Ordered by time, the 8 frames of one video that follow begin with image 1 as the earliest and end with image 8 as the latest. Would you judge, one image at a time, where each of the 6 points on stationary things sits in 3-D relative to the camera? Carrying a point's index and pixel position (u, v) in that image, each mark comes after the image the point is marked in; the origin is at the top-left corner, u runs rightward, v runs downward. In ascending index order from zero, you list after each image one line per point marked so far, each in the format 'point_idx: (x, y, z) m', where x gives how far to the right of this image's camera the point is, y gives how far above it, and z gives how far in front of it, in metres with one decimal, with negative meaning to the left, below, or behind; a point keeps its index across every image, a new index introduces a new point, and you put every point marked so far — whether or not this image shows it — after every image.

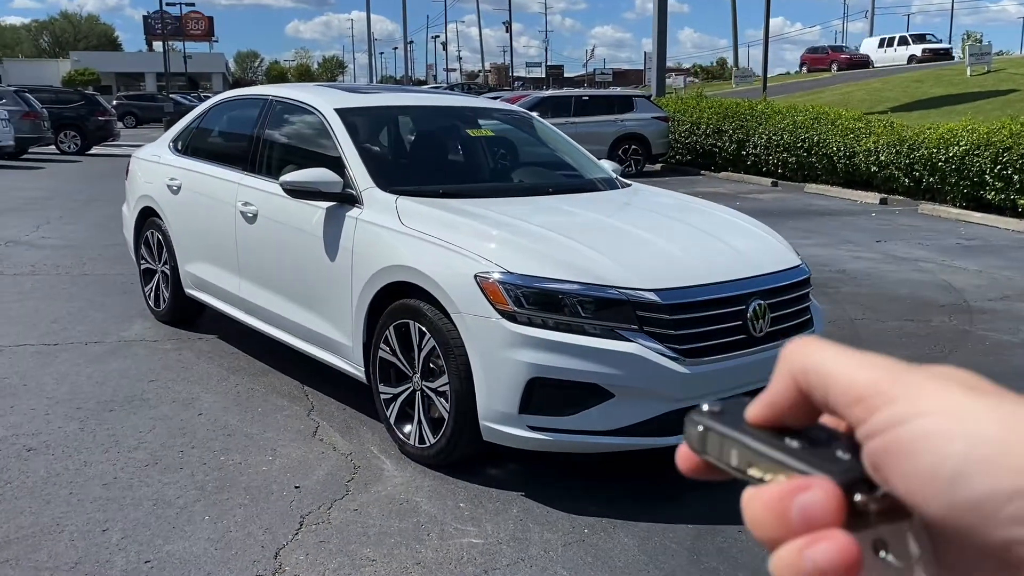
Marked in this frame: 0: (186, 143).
0: (-2.3, +1.0, +6.3) m
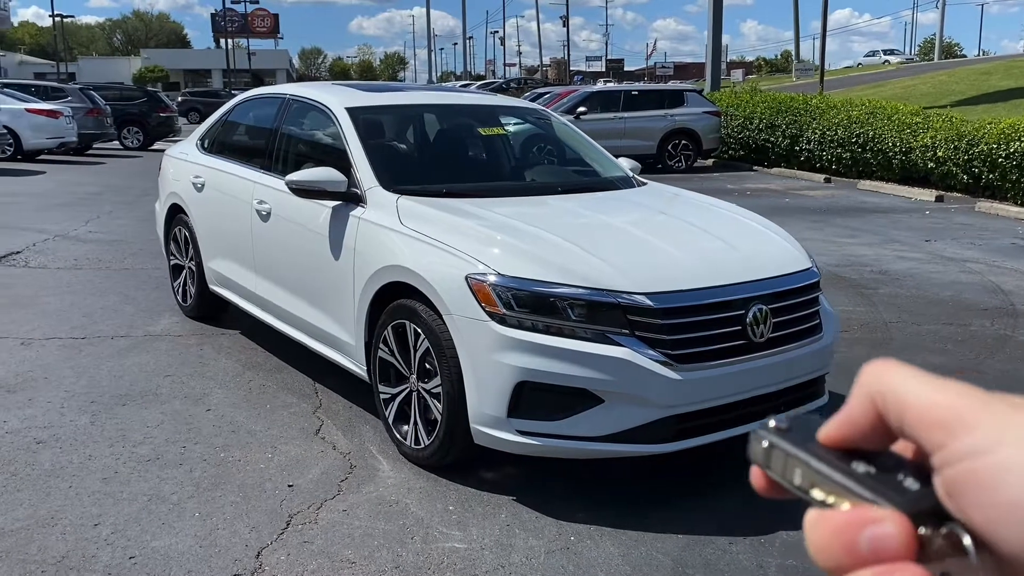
0: (-2.2, +1.0, +6.4) m
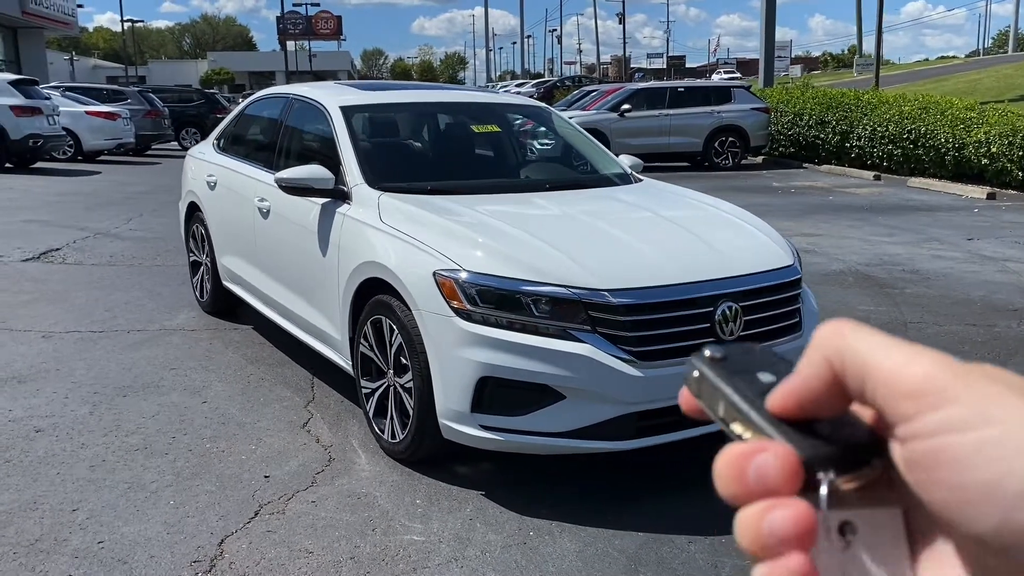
0: (-2.1, +1.1, +6.5) m
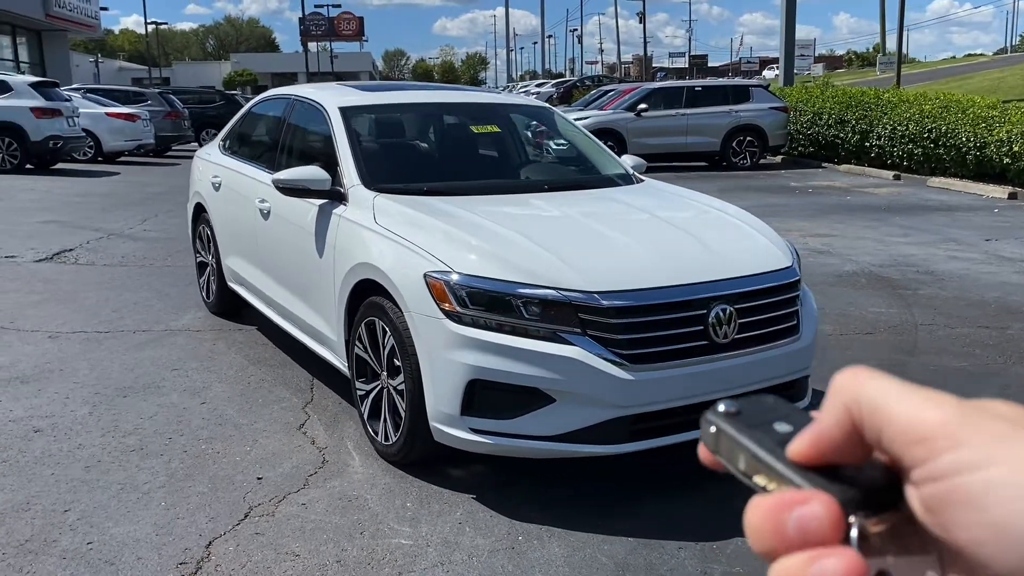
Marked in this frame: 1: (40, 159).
0: (-2.1, +1.1, +6.6) m
1: (-9.1, +2.5, +17.2) m
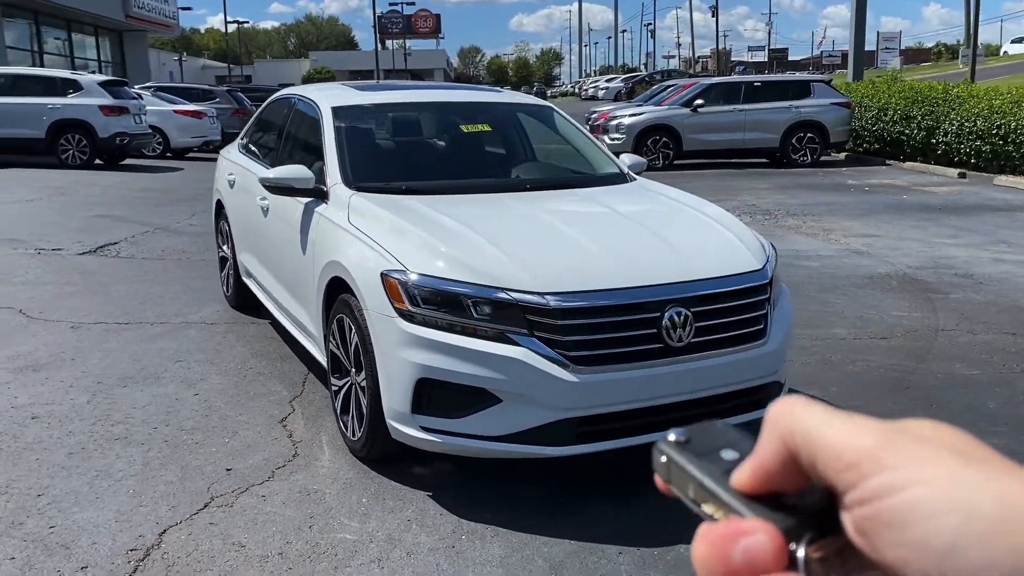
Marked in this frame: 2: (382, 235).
0: (-2.0, +1.1, +6.7) m
1: (-8.1, +2.7, +17.9) m
2: (-0.6, +0.2, +3.9) m
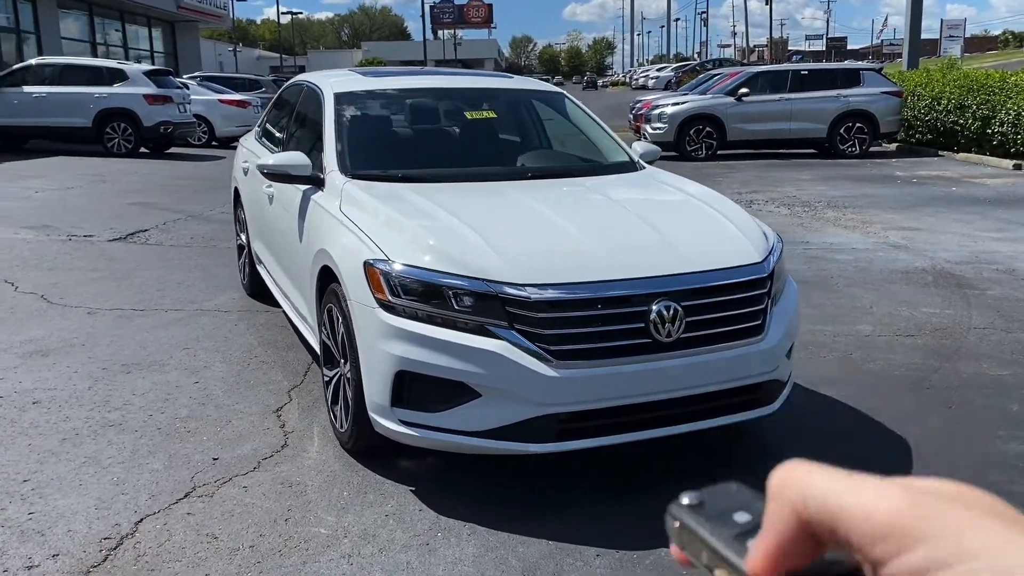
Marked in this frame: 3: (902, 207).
0: (-1.9, +1.2, +6.7) m
1: (-7.3, +2.9, +18.2) m
2: (-0.6, +0.3, +3.8) m
3: (+5.2, +1.1, +11.9) m
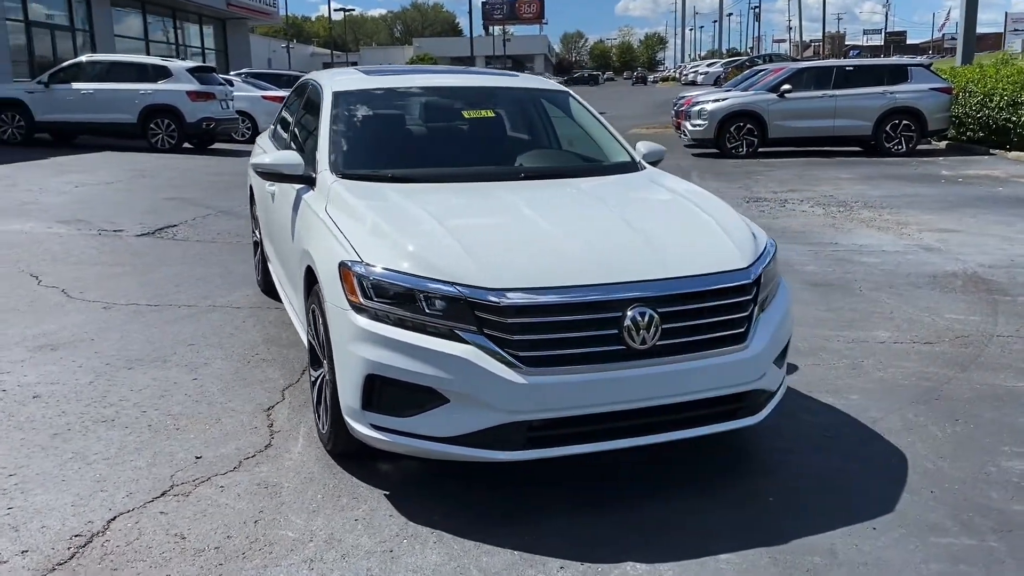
0: (-1.8, +1.2, +6.7) m
1: (-6.6, +3.1, +18.5) m
2: (-0.7, +0.3, +3.8) m
3: (+5.6, +1.1, +11.5) m
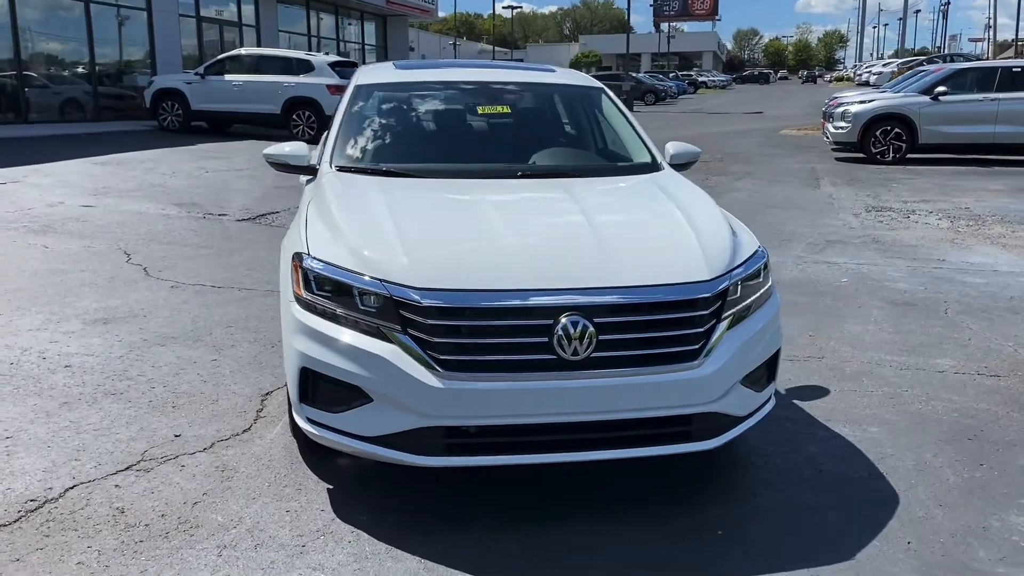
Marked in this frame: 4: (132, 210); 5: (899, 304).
0: (-1.3, +1.3, +6.9) m
1: (-3.9, +3.4, +19.3) m
2: (-0.8, +0.3, +3.8) m
3: (+6.7, +0.7, +10.3) m
4: (-4.2, +0.9, +9.9) m
5: (+2.9, -0.1, +6.6) m
